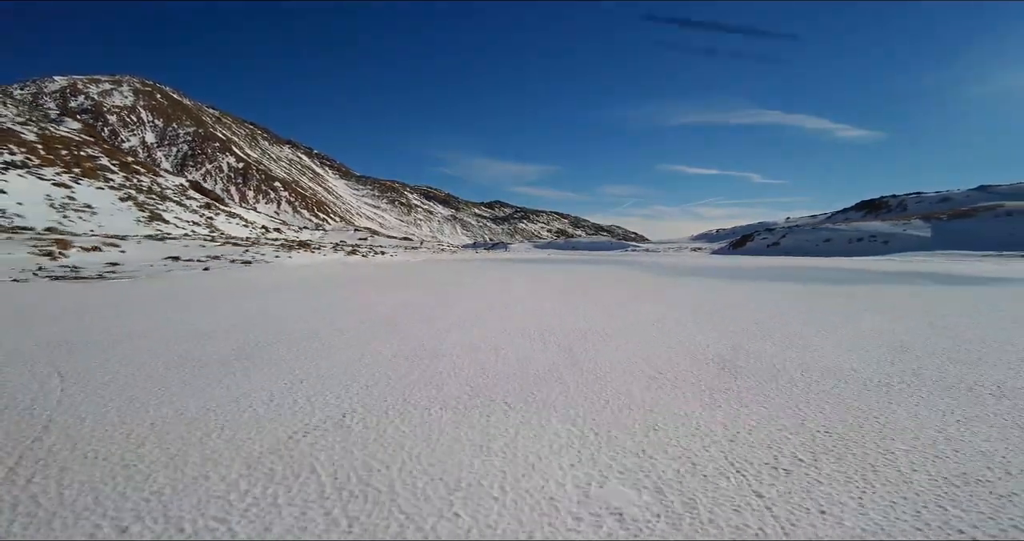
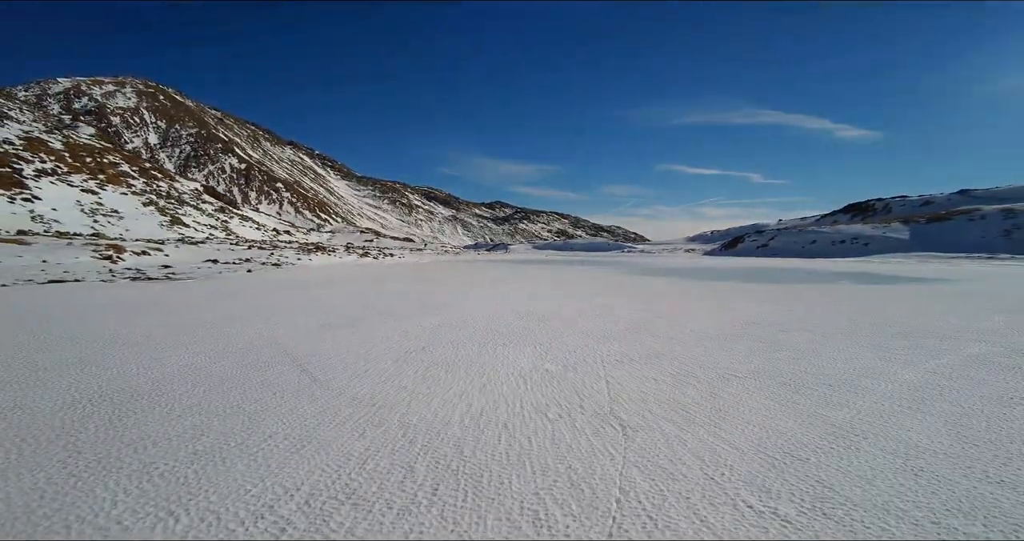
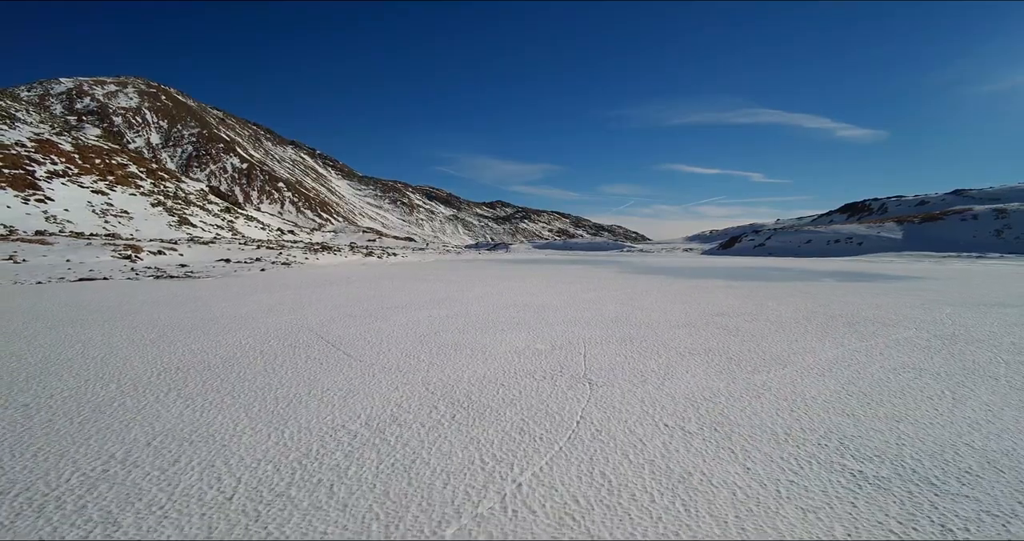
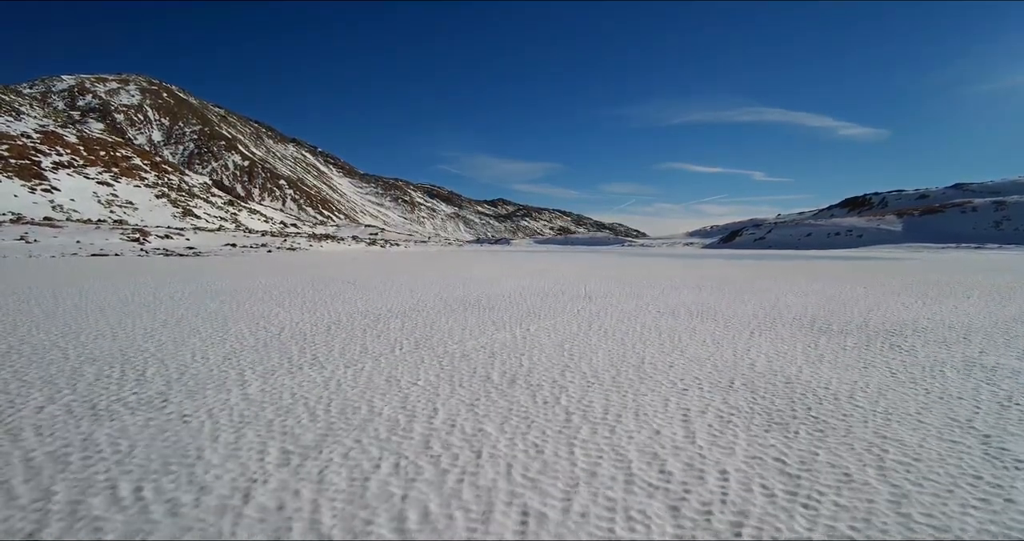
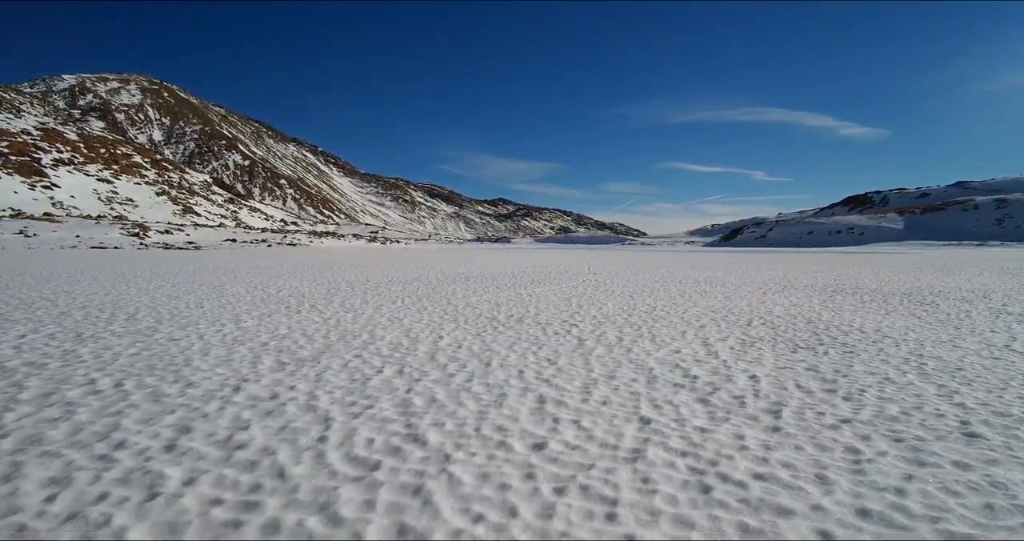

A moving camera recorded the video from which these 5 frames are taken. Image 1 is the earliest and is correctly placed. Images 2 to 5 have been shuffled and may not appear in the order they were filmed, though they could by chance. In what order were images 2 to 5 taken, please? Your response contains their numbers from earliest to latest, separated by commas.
2, 3, 4, 5
